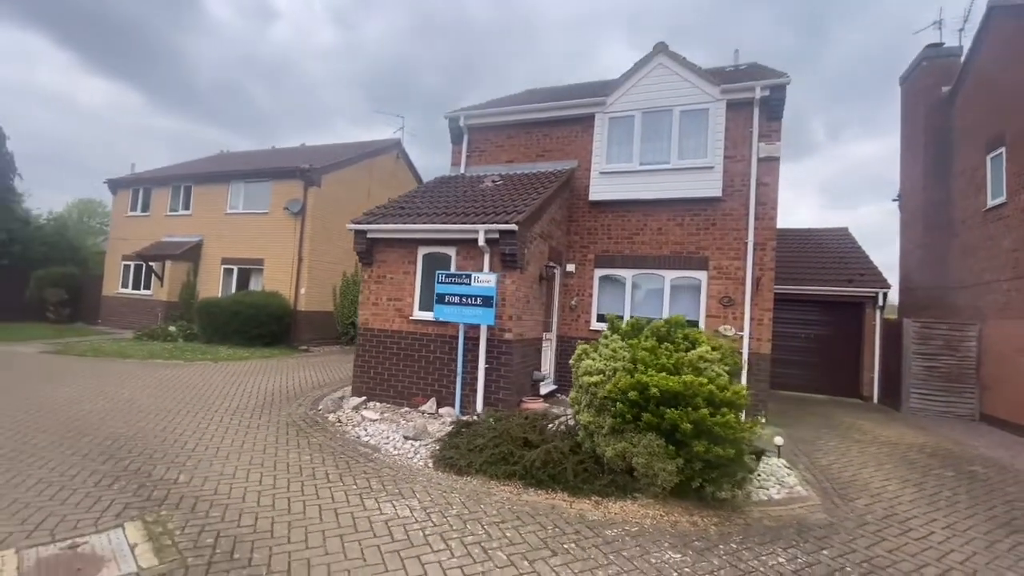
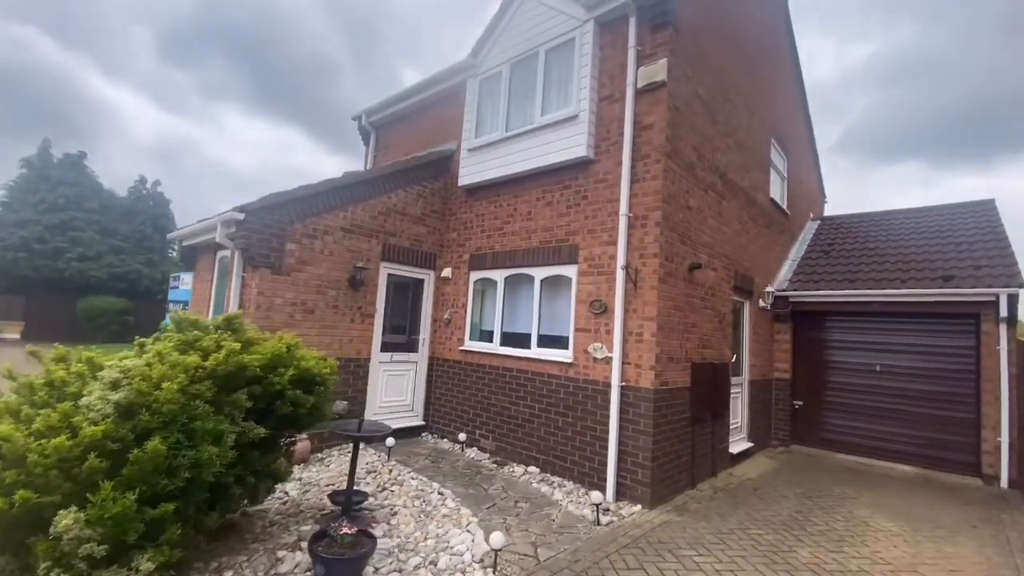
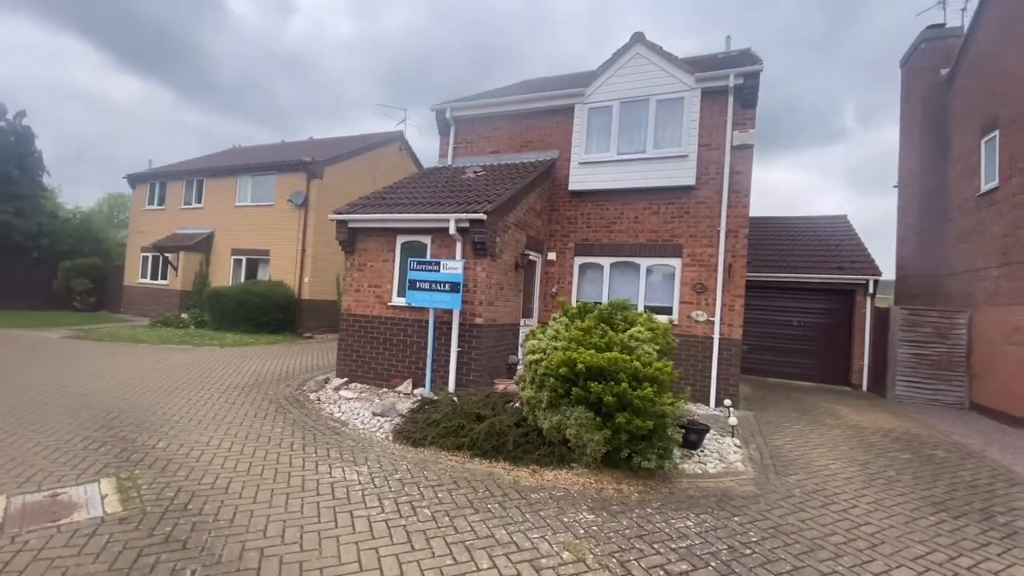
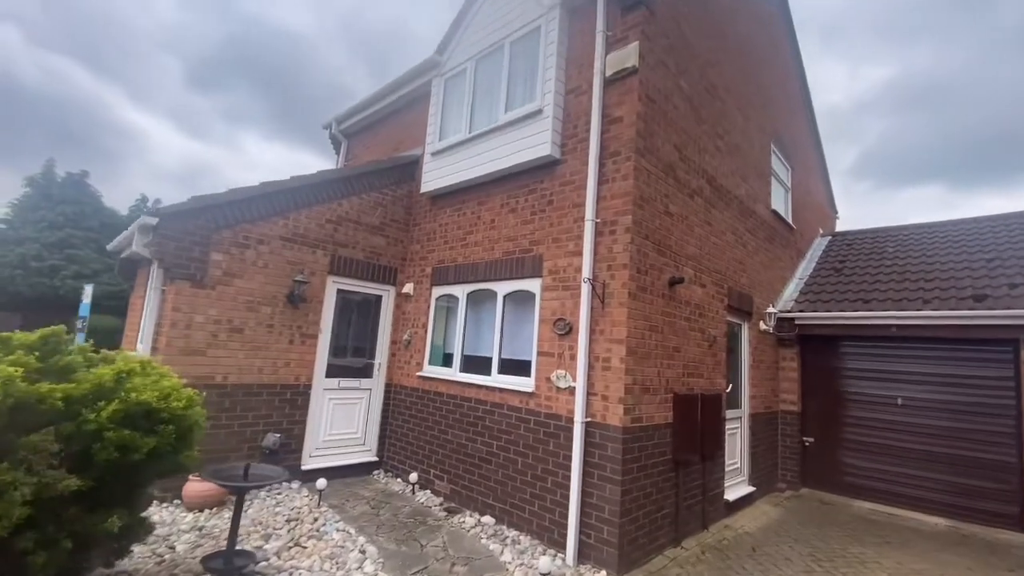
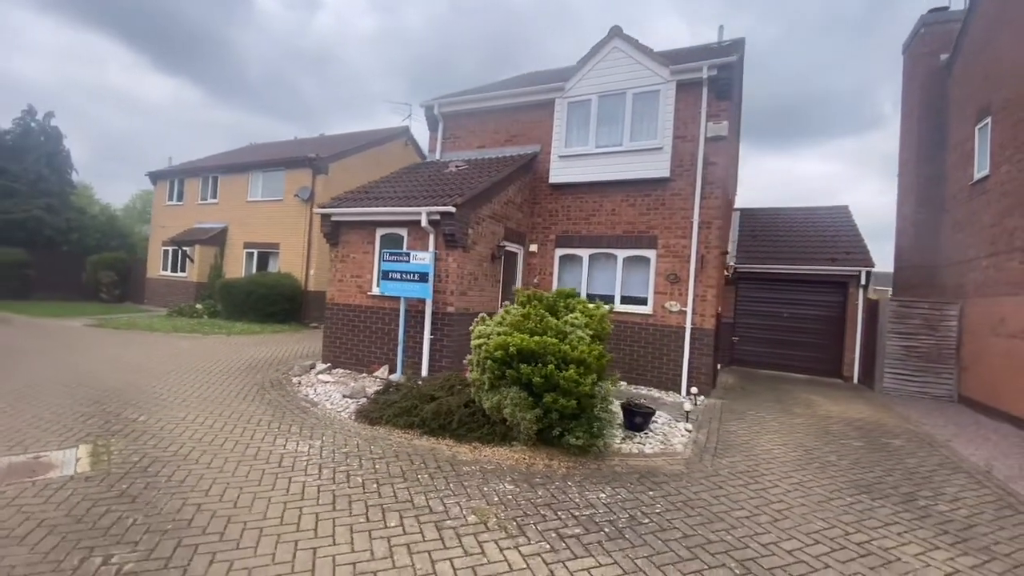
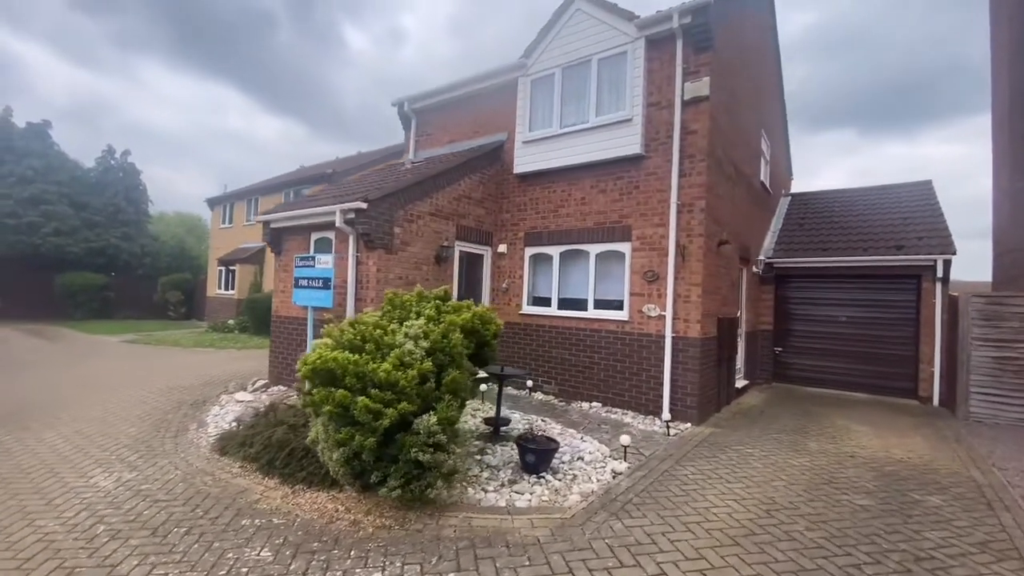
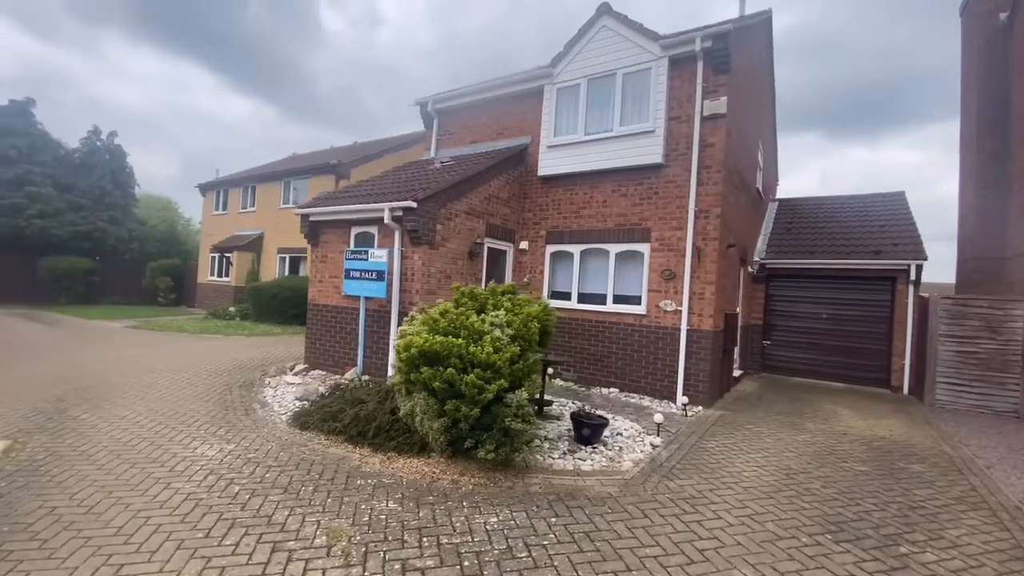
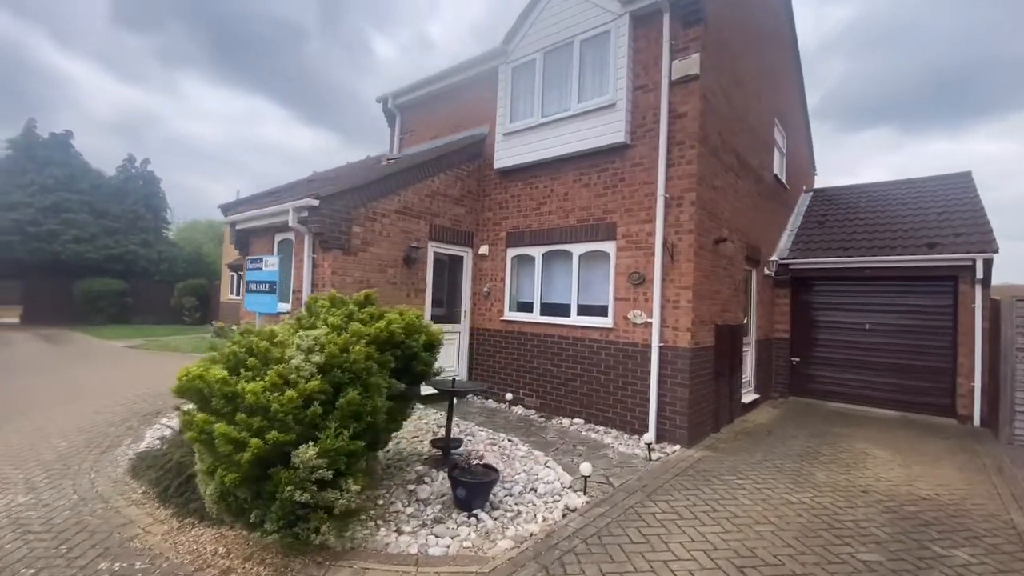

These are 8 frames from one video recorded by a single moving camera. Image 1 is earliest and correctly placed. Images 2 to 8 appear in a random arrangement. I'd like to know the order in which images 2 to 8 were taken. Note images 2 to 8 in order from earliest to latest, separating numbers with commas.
3, 5, 7, 6, 8, 2, 4
